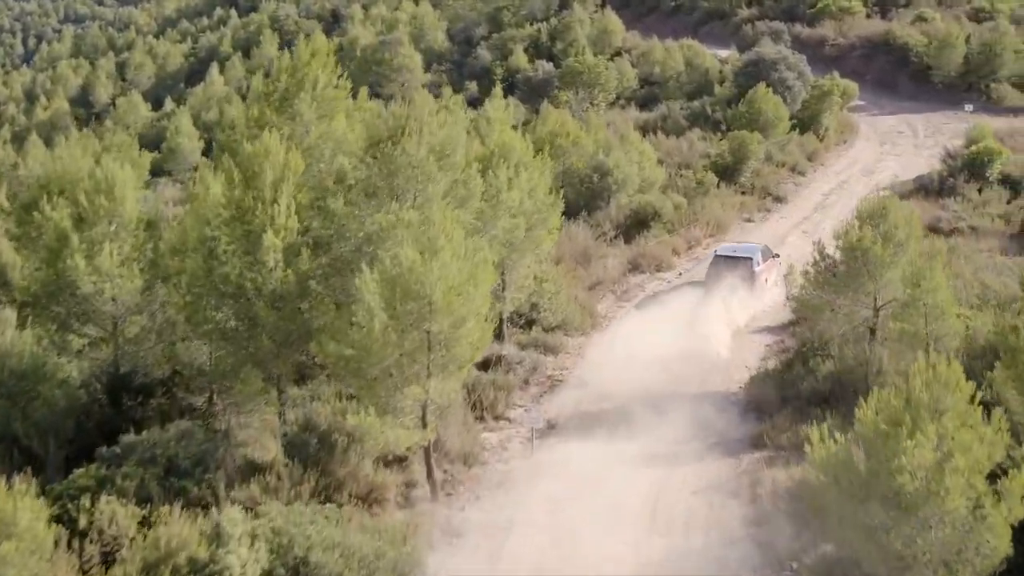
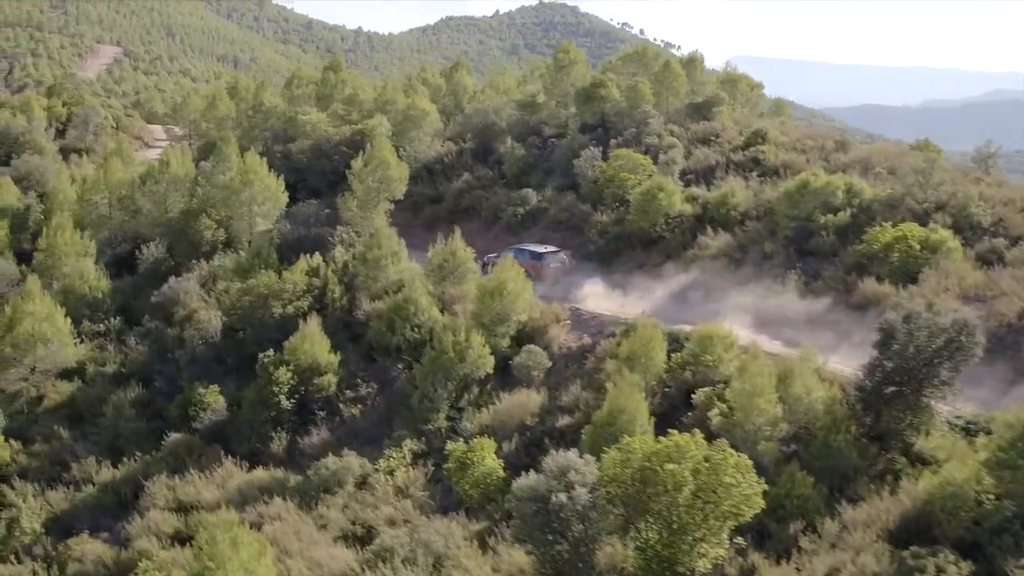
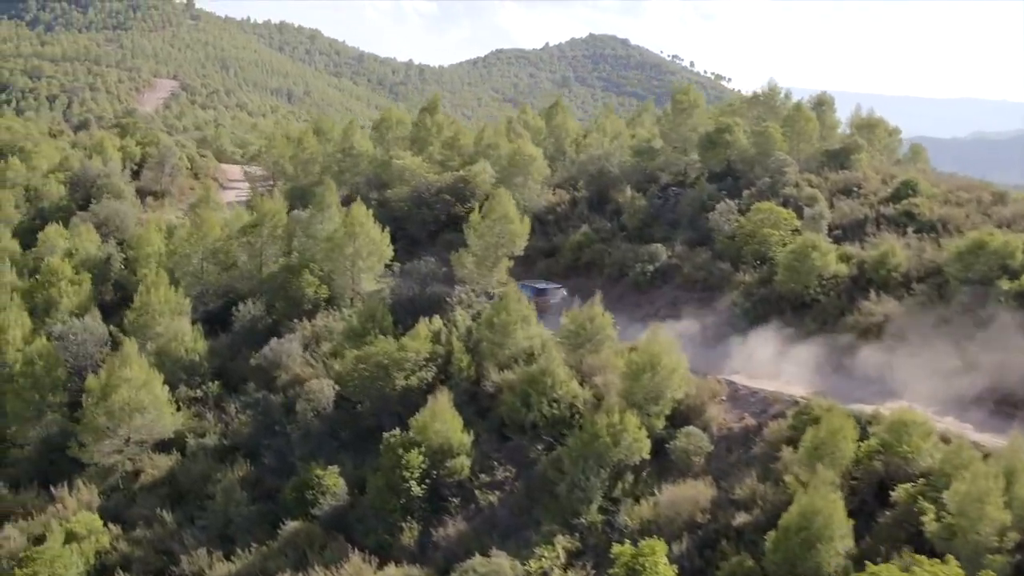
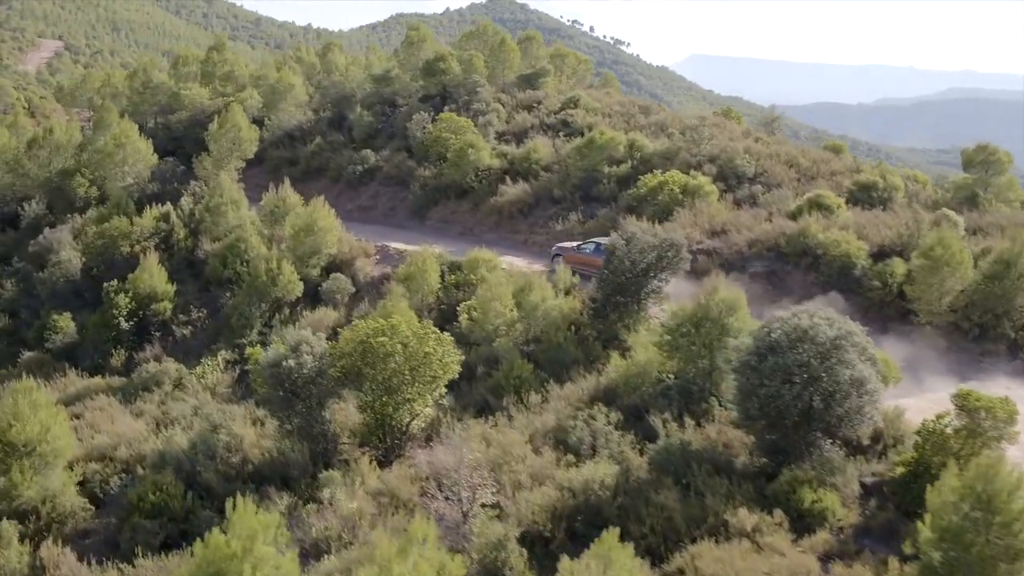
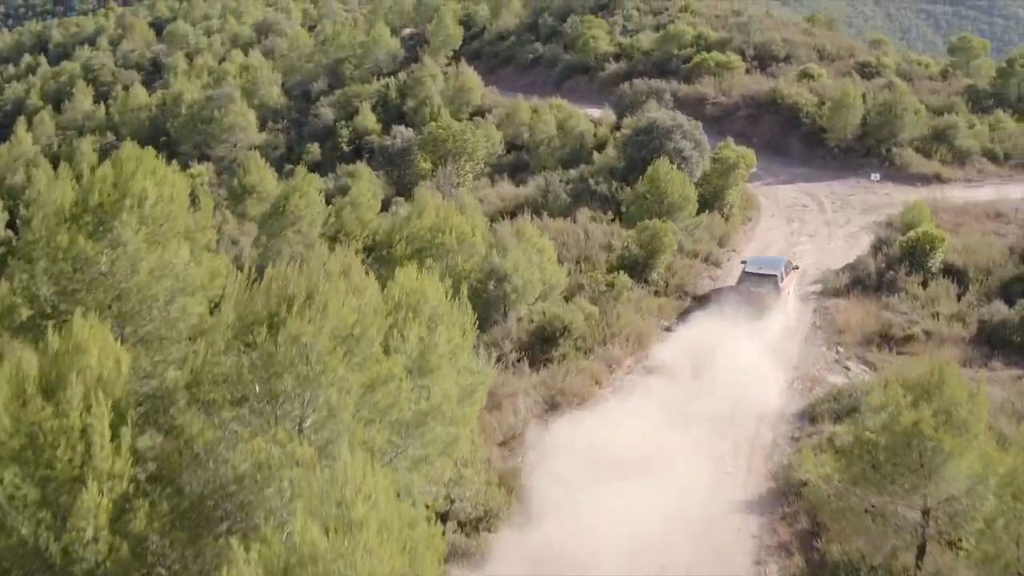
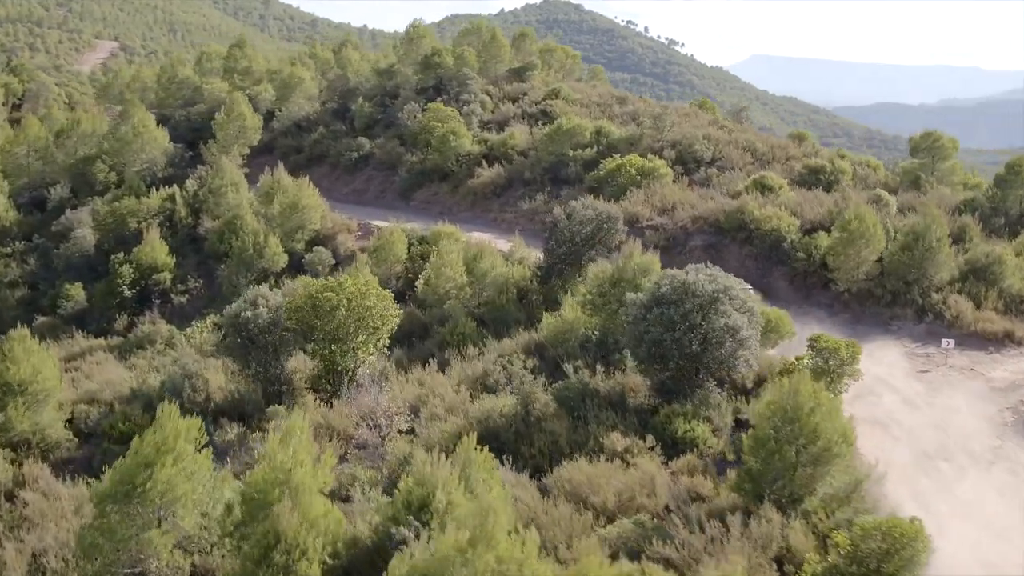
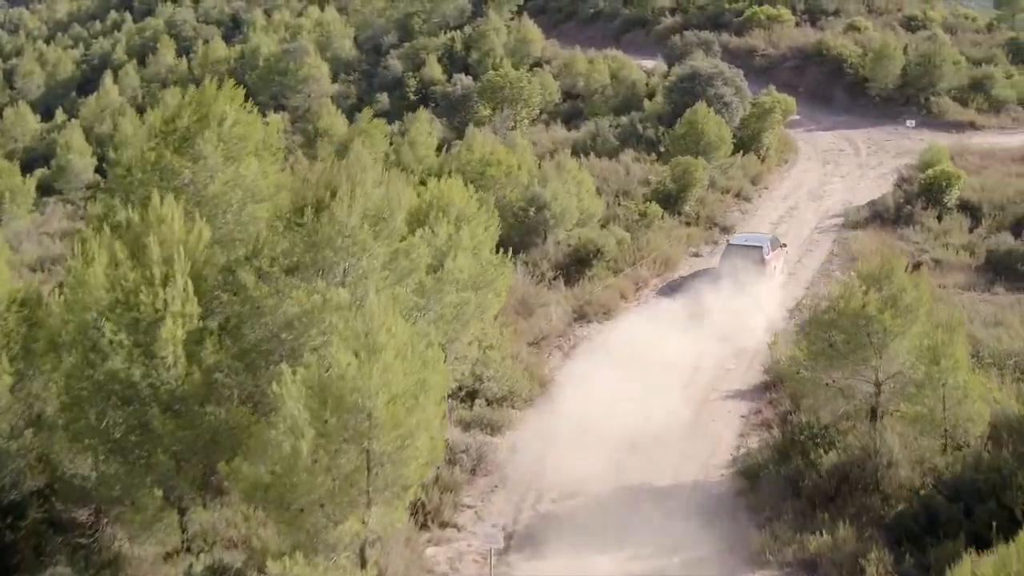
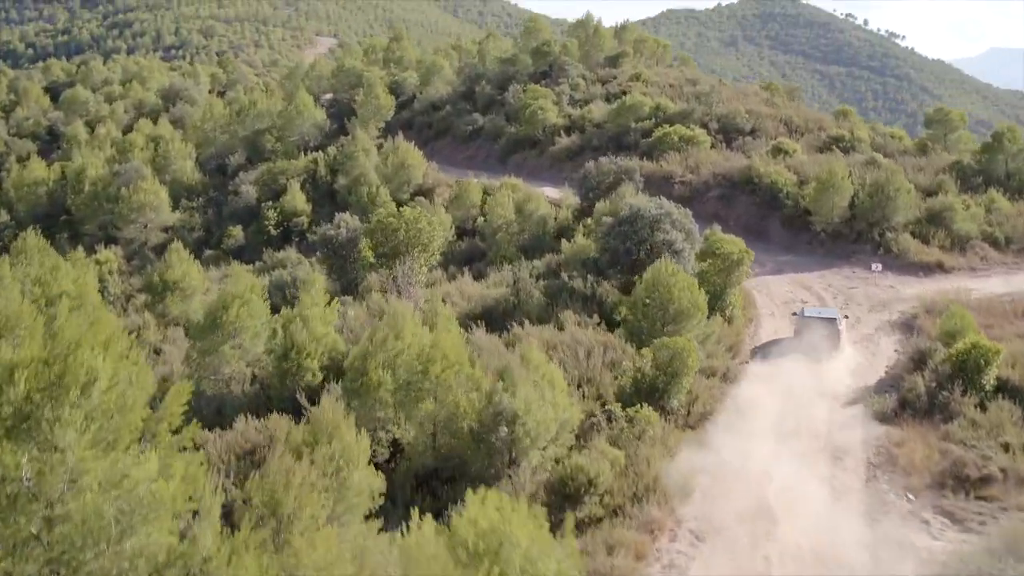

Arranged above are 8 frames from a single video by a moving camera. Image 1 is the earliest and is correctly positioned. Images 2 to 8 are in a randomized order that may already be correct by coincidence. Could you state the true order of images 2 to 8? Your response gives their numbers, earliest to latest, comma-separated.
7, 5, 8, 6, 4, 2, 3
